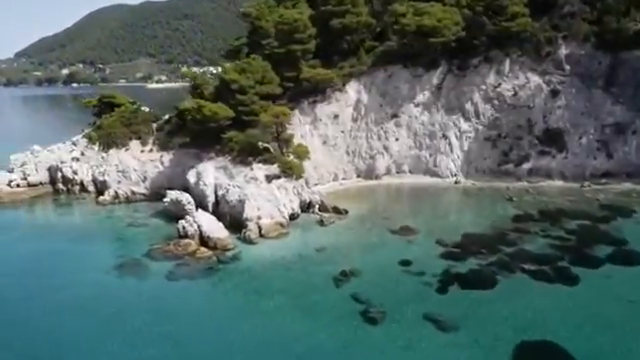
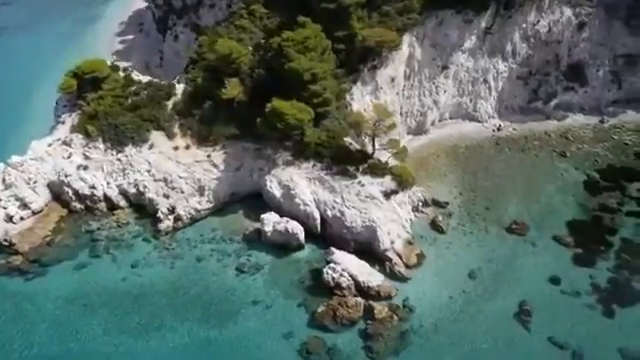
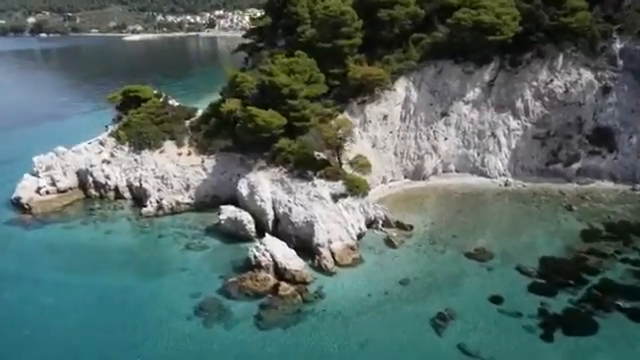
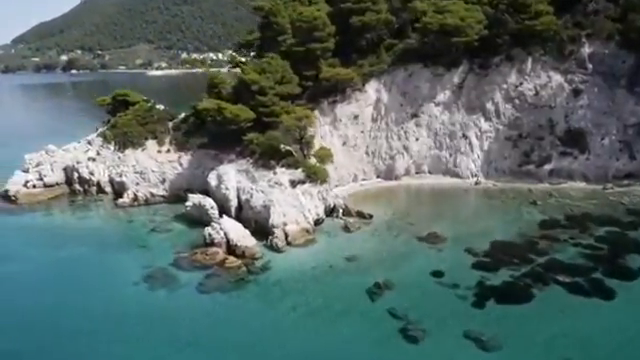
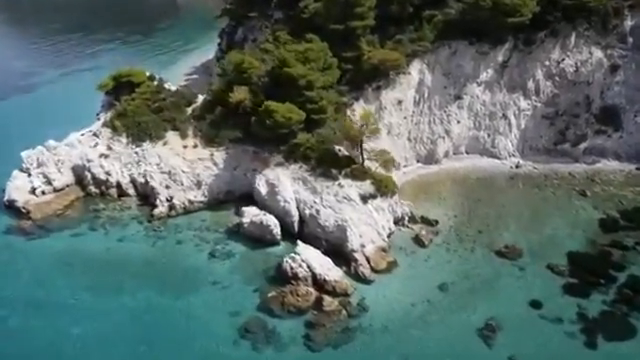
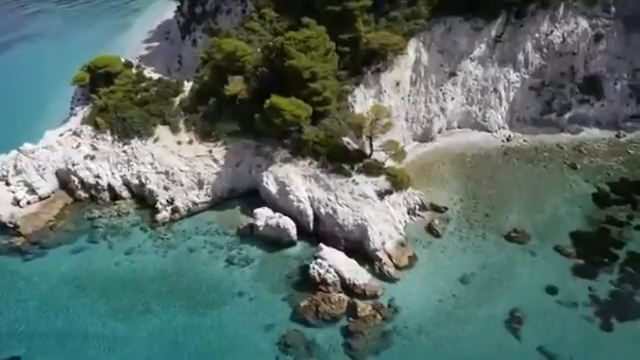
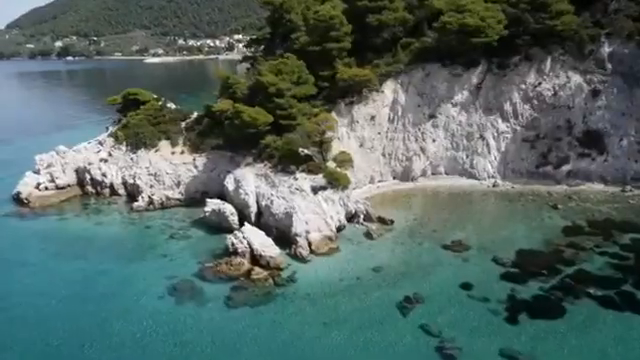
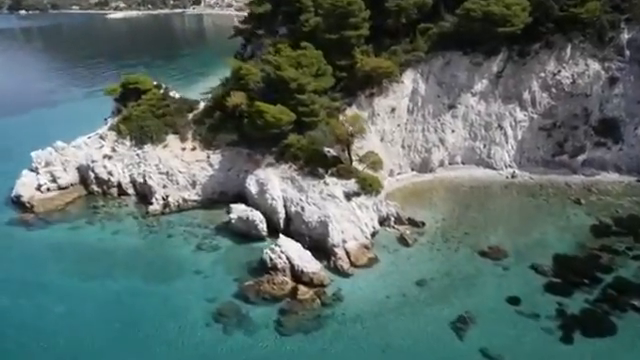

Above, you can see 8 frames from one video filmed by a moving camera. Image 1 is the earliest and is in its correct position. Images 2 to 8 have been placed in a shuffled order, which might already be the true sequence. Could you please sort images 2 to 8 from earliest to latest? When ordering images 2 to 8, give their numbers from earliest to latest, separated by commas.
4, 7, 3, 8, 5, 6, 2
